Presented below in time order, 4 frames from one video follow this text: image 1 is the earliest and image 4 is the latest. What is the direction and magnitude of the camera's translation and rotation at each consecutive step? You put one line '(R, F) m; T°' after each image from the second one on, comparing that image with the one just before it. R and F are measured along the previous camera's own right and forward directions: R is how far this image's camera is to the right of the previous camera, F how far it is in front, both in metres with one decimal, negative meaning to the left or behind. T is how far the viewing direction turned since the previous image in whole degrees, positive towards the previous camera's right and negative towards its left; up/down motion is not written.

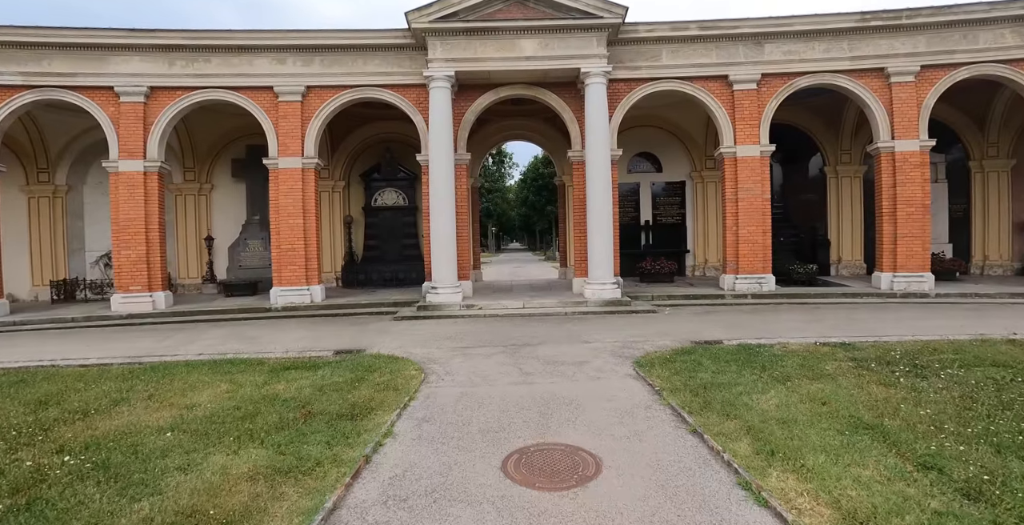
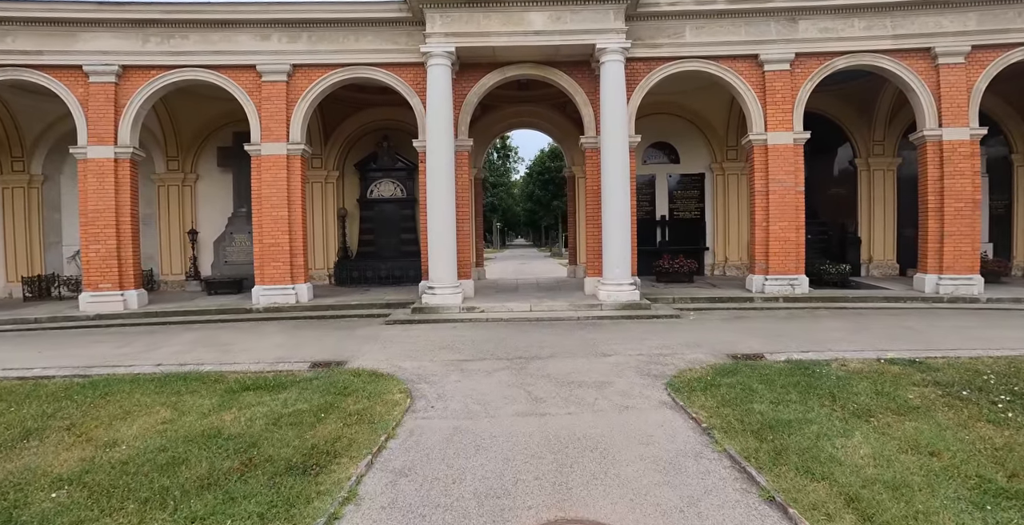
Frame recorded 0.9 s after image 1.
(0.0, +1.0) m; -1°
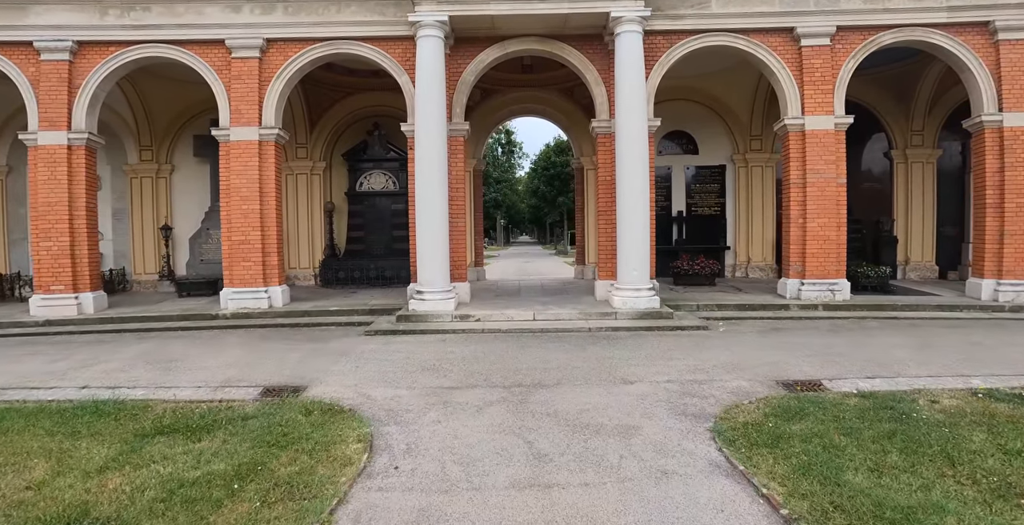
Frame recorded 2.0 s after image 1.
(+0.1, +1.1) m; -1°
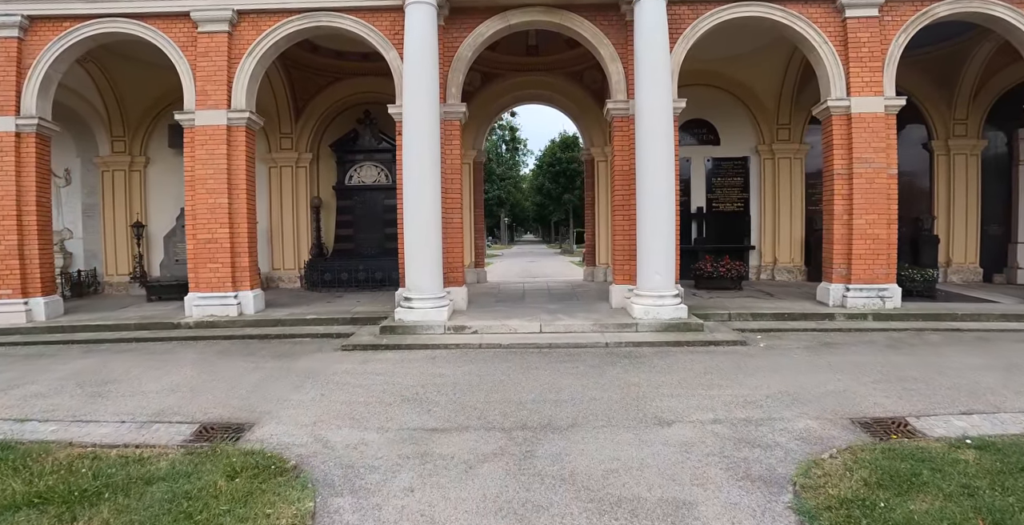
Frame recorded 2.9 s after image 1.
(0.0, +1.1) m; -1°
